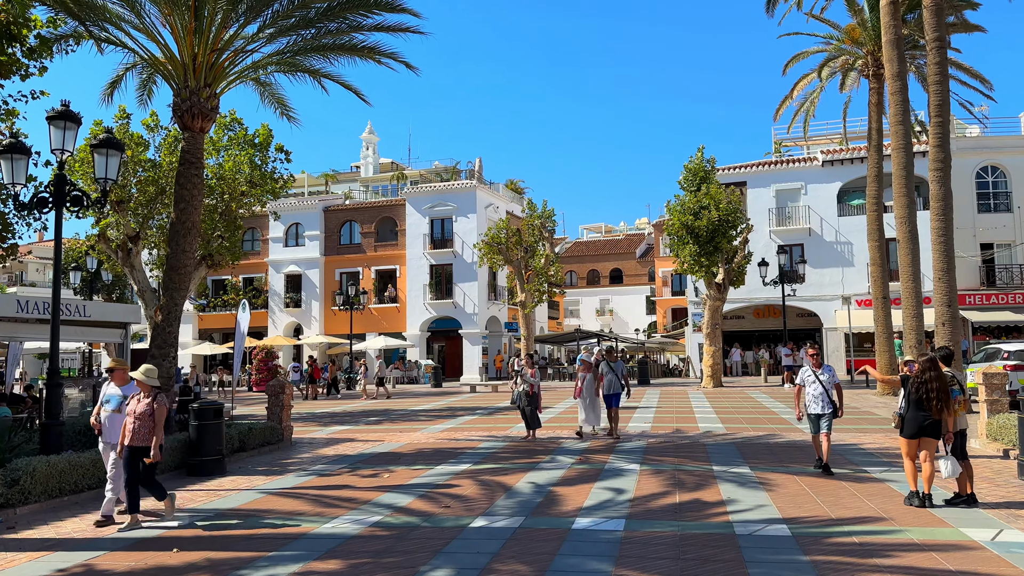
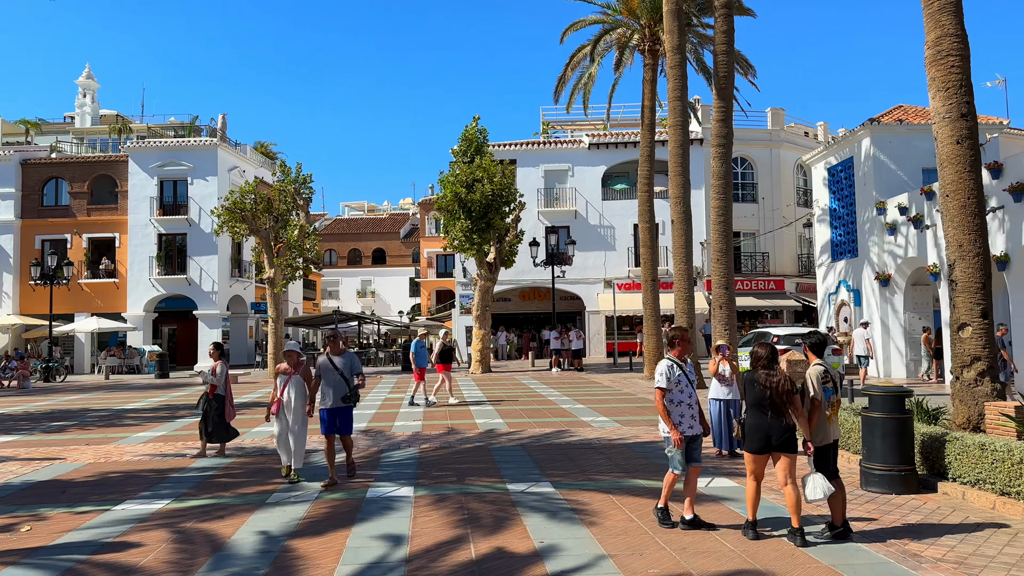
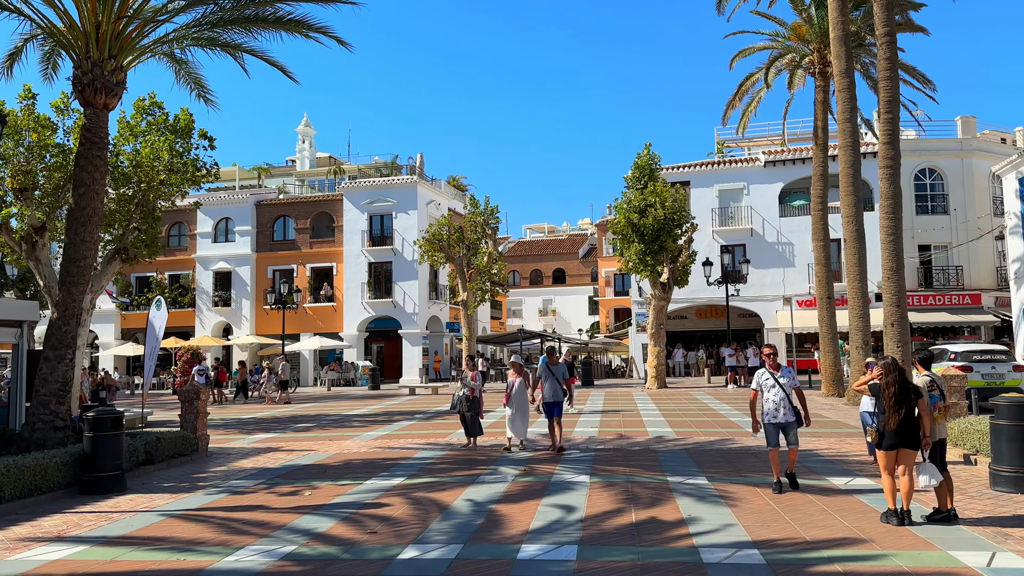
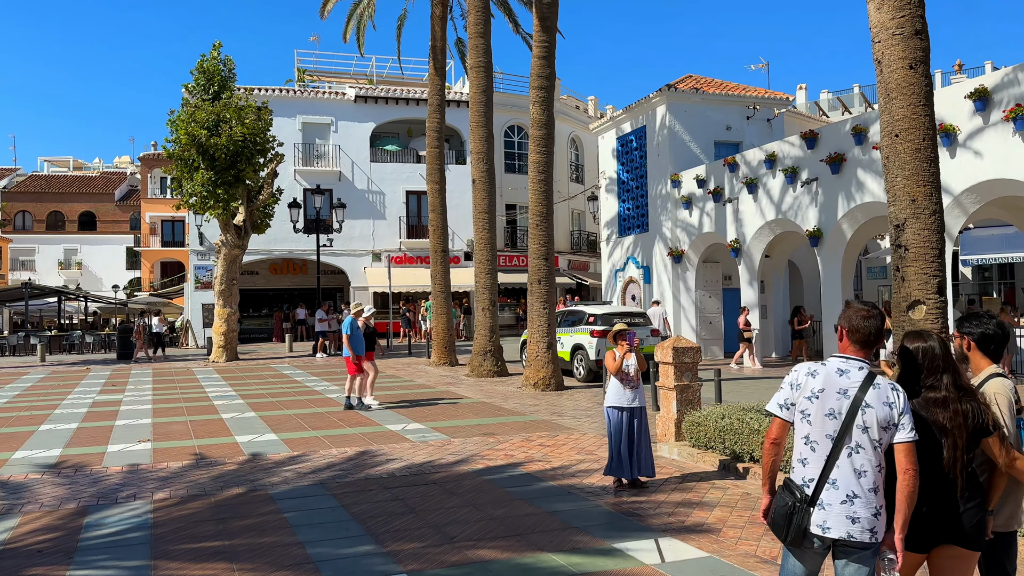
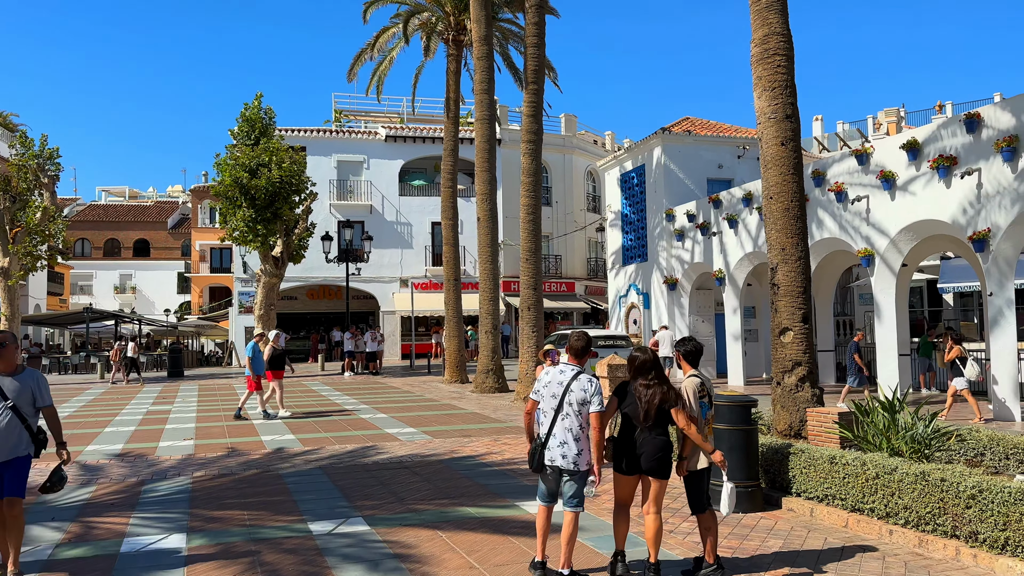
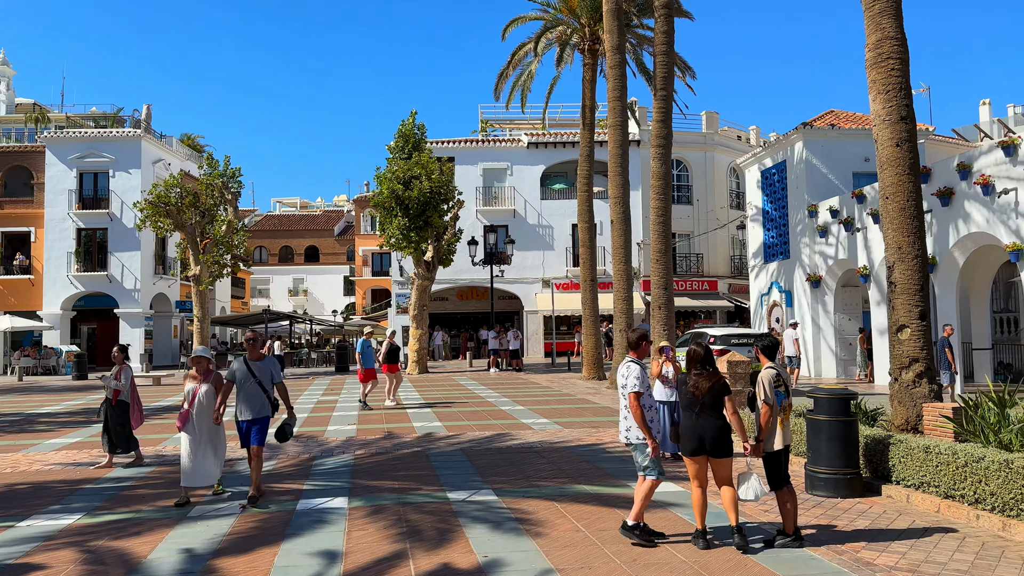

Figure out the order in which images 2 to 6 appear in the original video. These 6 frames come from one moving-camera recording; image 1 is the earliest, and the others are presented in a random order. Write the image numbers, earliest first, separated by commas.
3, 2, 6, 5, 4
